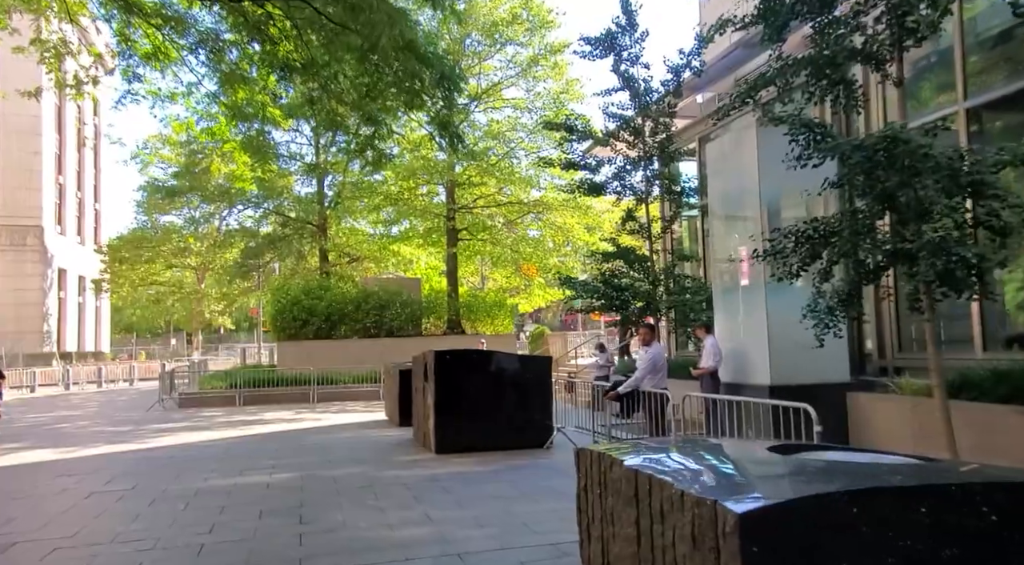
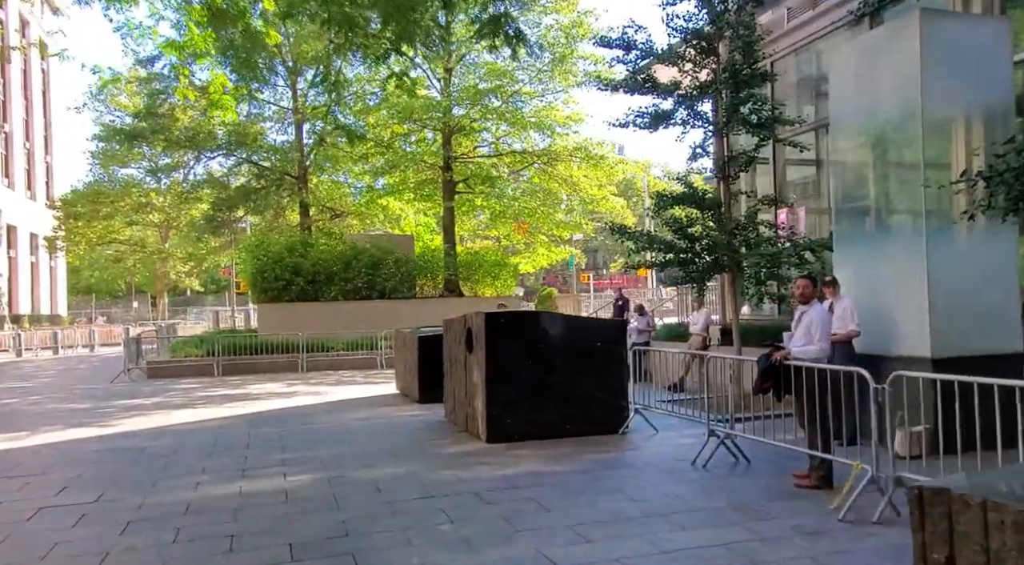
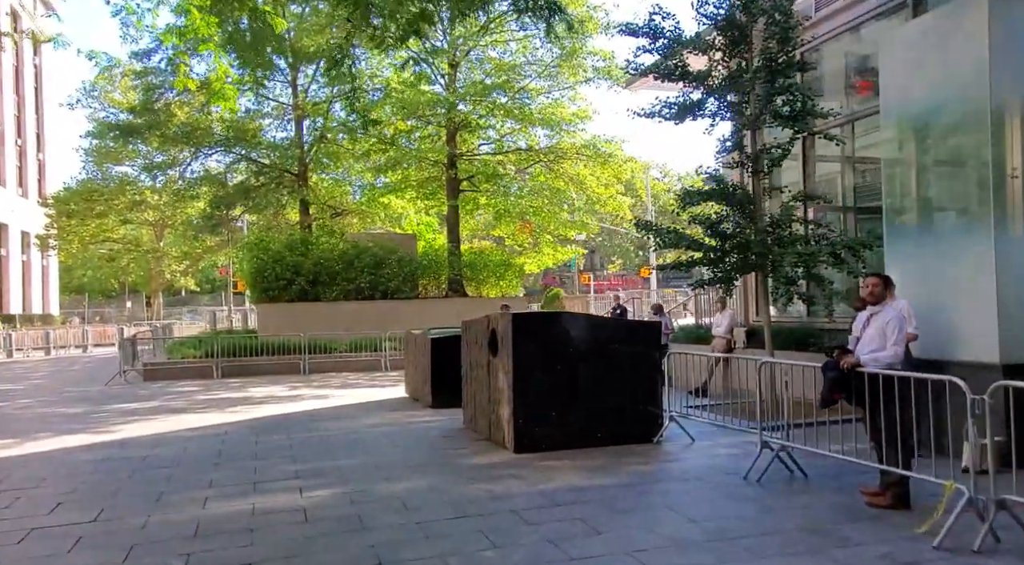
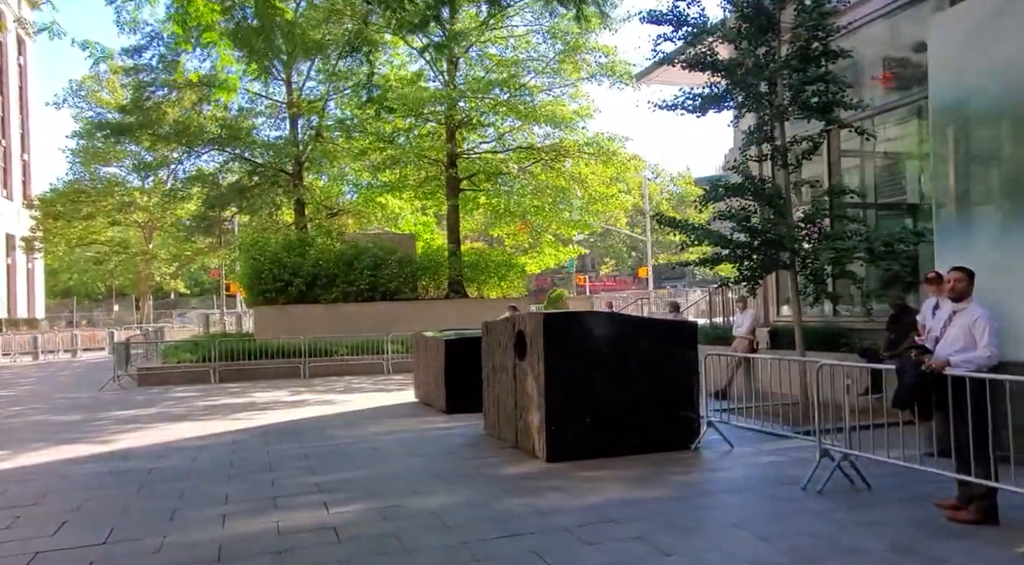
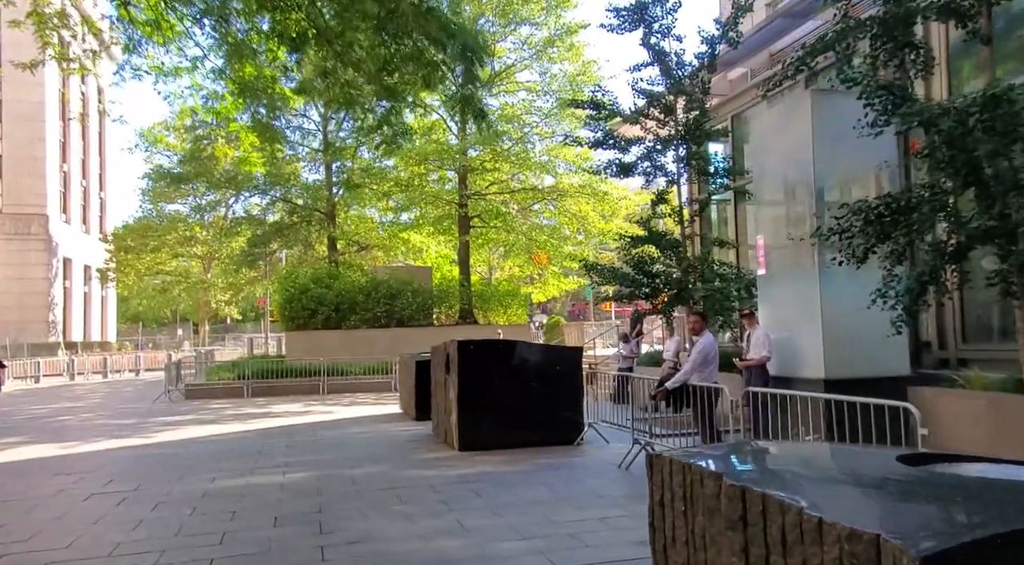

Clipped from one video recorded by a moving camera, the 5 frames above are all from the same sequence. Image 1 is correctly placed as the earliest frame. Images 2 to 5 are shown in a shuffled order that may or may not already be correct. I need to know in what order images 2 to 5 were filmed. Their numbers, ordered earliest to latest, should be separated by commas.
5, 2, 3, 4
